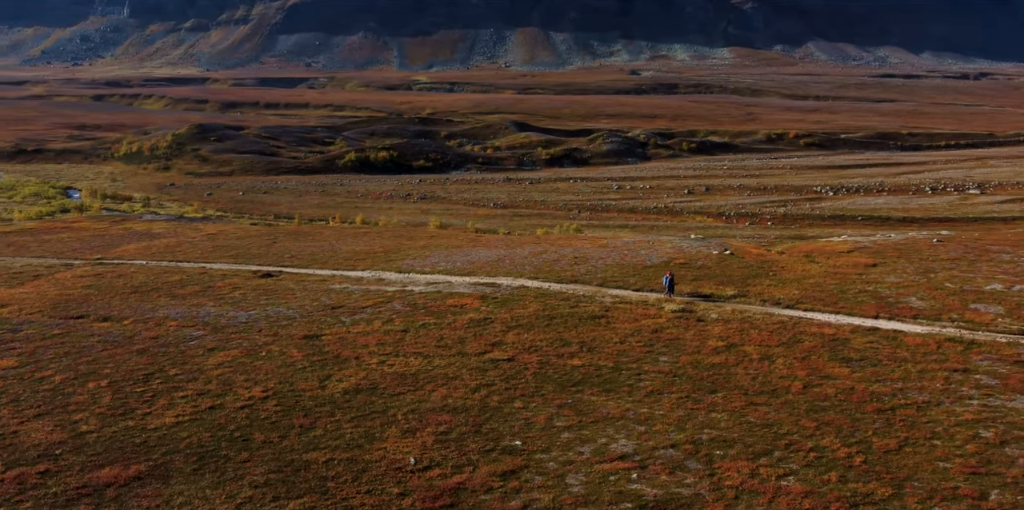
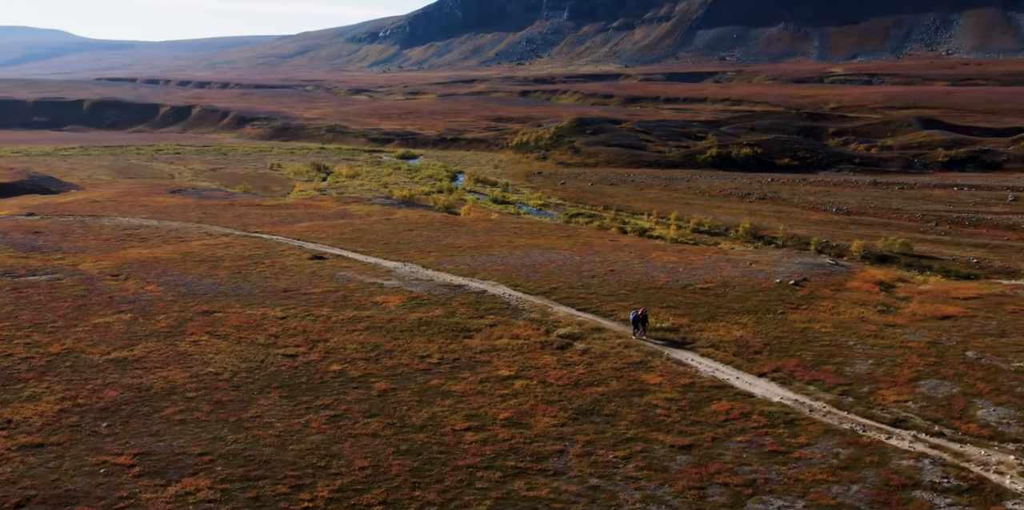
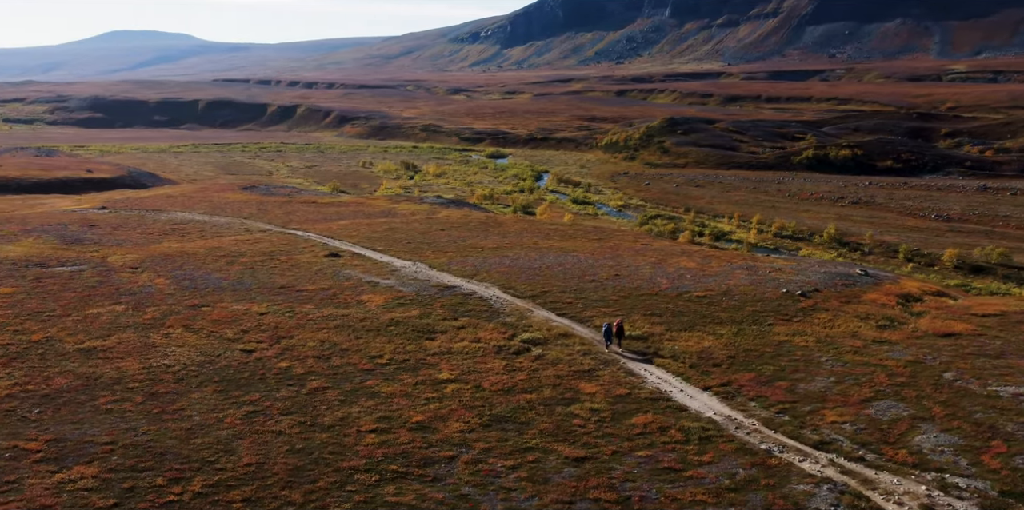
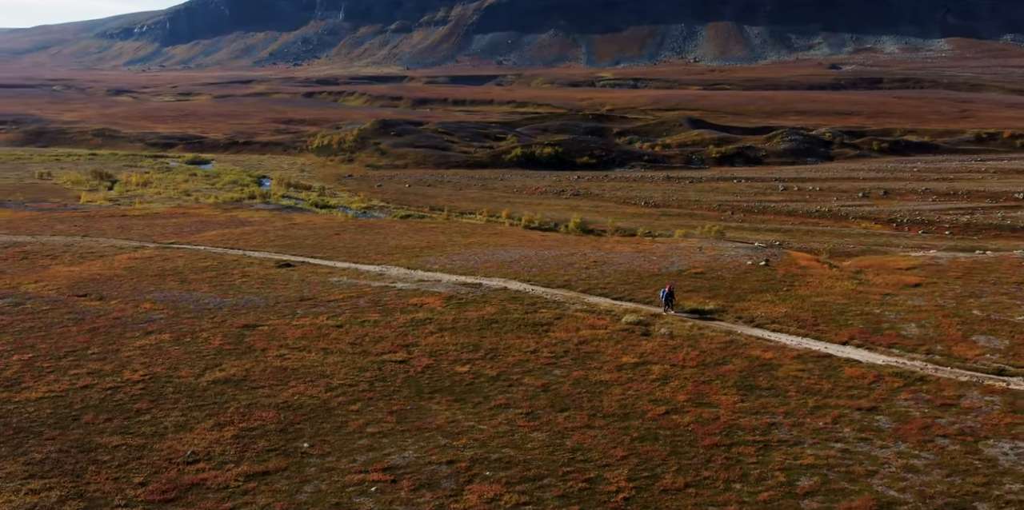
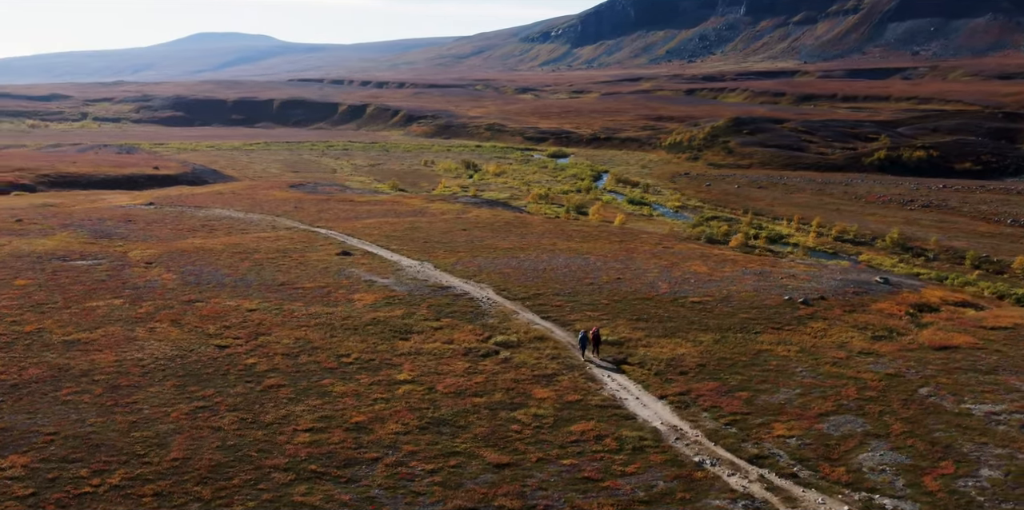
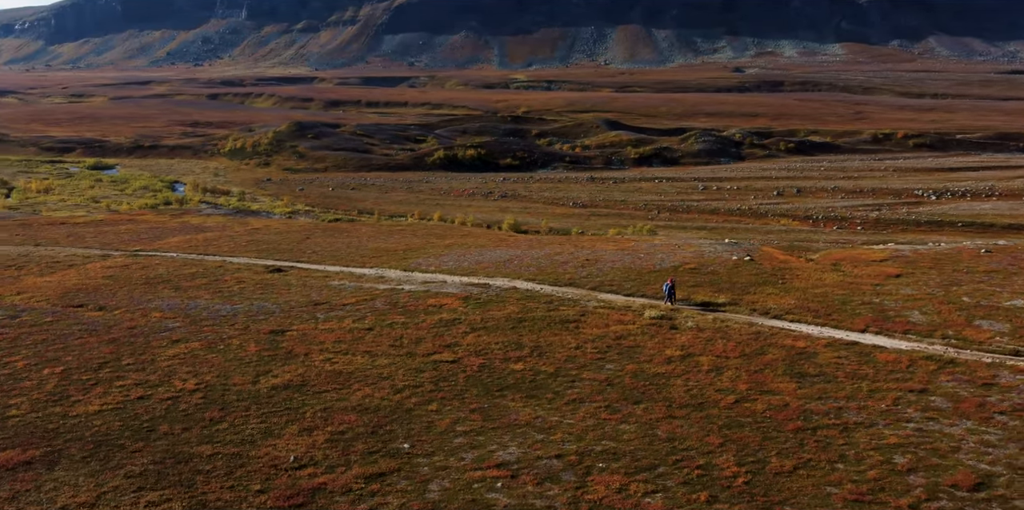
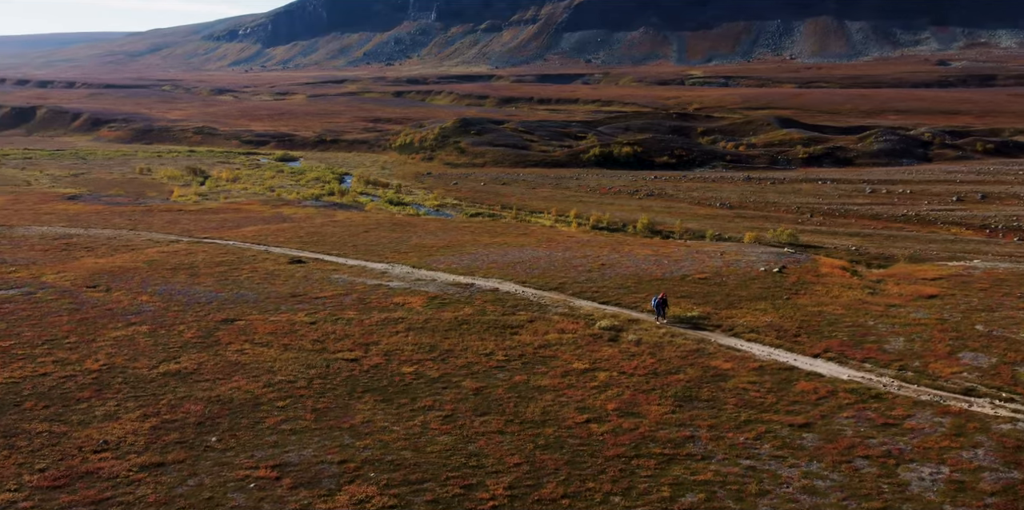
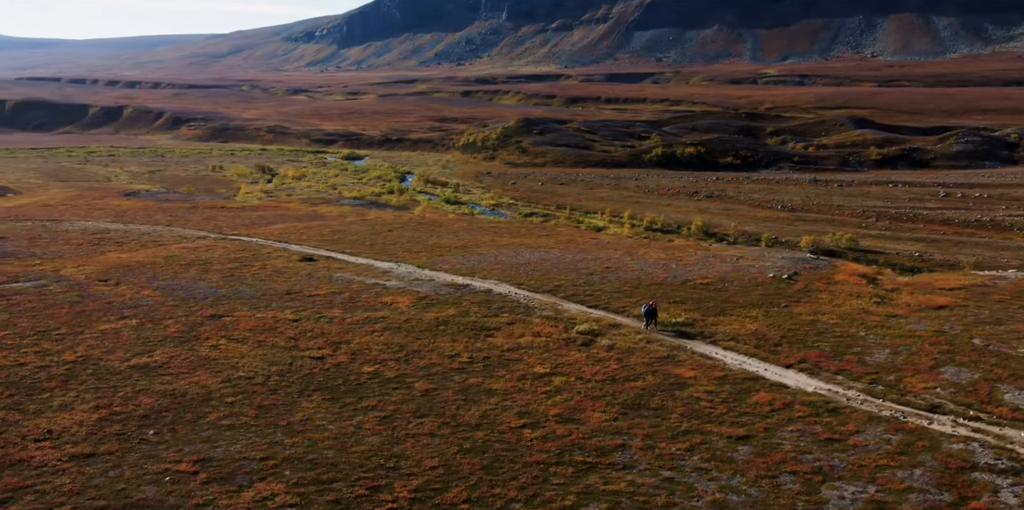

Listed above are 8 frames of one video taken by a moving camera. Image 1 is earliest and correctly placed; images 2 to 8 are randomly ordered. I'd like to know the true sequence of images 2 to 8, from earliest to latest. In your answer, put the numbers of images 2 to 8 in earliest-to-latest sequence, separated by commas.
6, 4, 7, 8, 2, 3, 5
